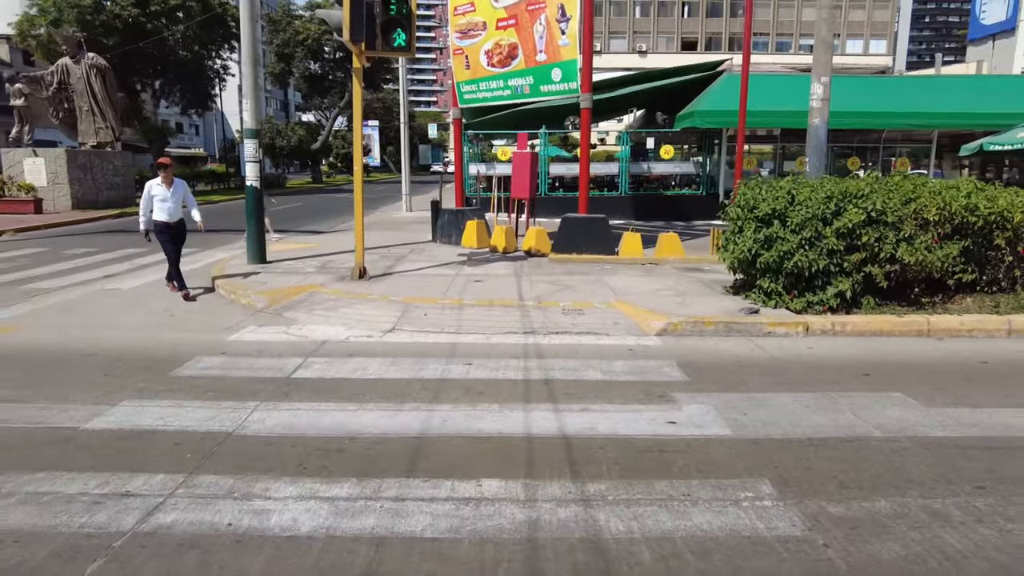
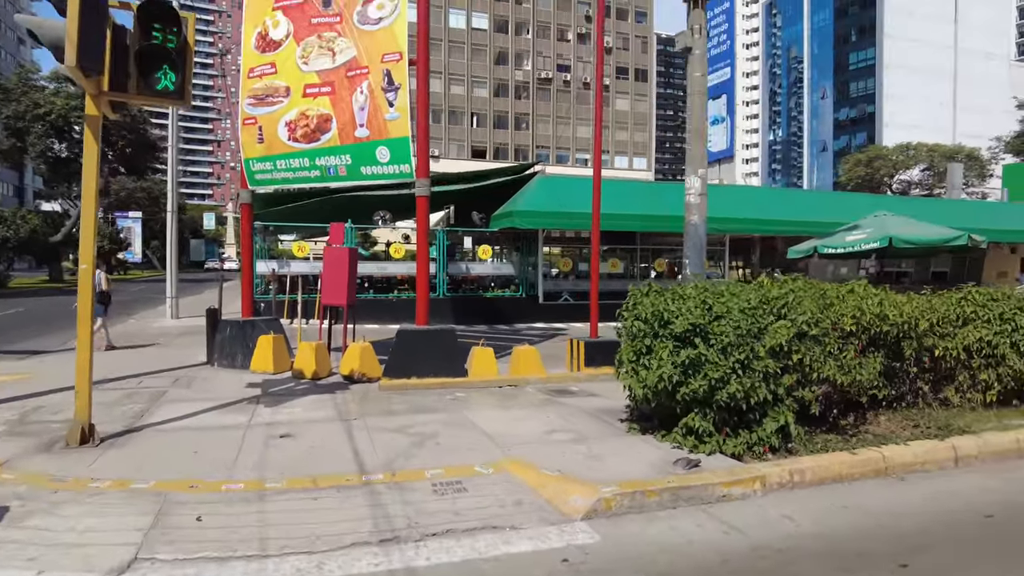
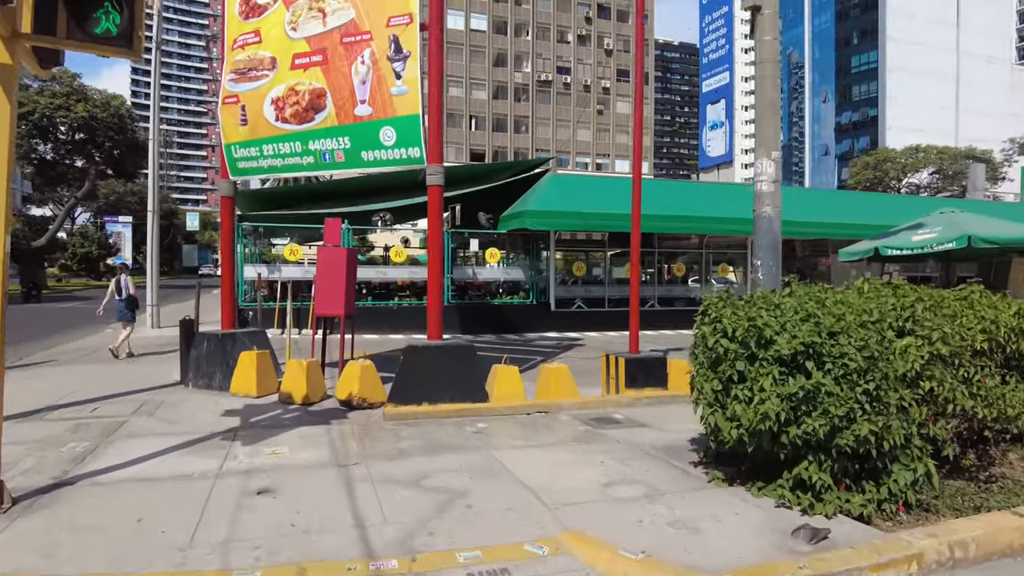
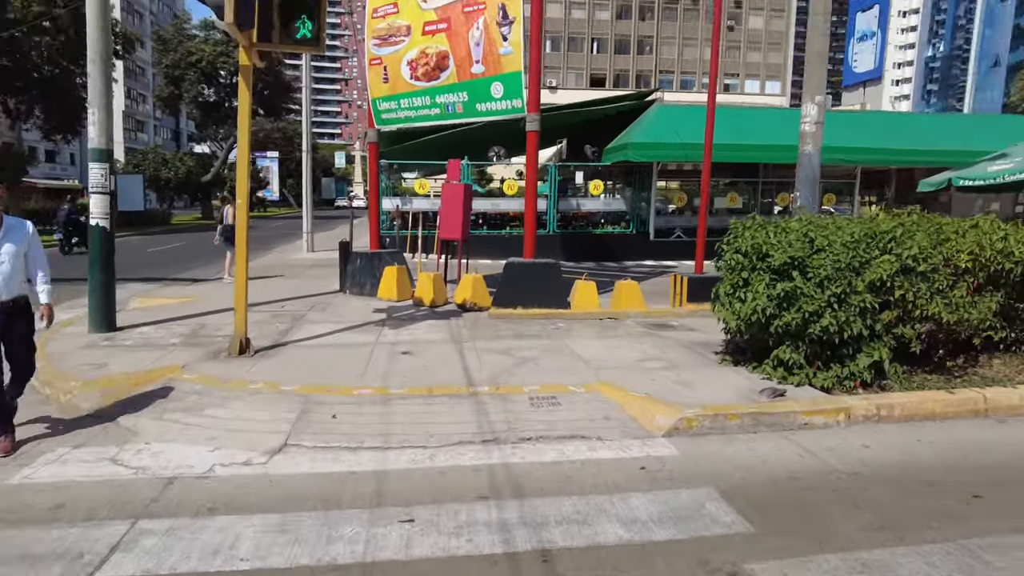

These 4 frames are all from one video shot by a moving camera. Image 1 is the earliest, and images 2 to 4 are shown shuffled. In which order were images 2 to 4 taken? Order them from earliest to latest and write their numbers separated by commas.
4, 2, 3
